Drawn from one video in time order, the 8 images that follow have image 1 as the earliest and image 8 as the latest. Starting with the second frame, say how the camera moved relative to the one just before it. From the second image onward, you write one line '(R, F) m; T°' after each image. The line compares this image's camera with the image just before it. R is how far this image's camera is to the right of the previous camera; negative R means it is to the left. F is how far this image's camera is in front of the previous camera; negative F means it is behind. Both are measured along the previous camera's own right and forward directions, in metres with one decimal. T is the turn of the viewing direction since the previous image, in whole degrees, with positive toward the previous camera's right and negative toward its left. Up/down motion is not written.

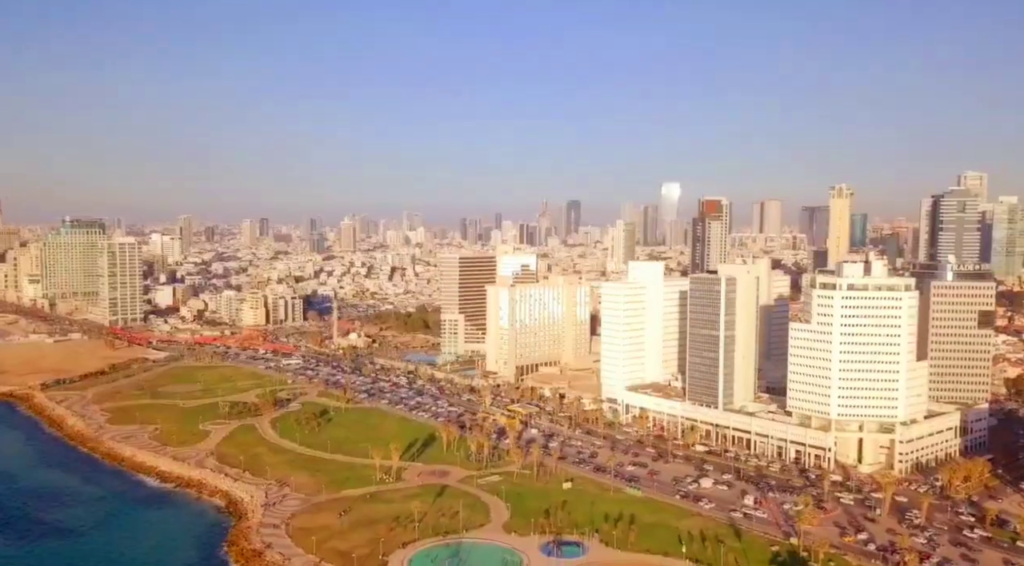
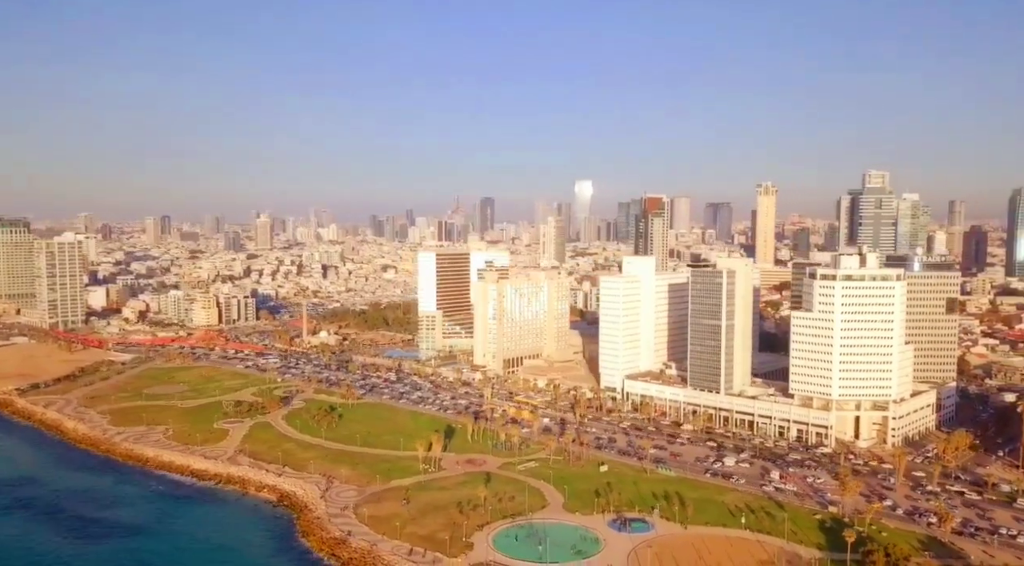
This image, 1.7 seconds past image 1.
(-7.2, -1.7) m; +6°
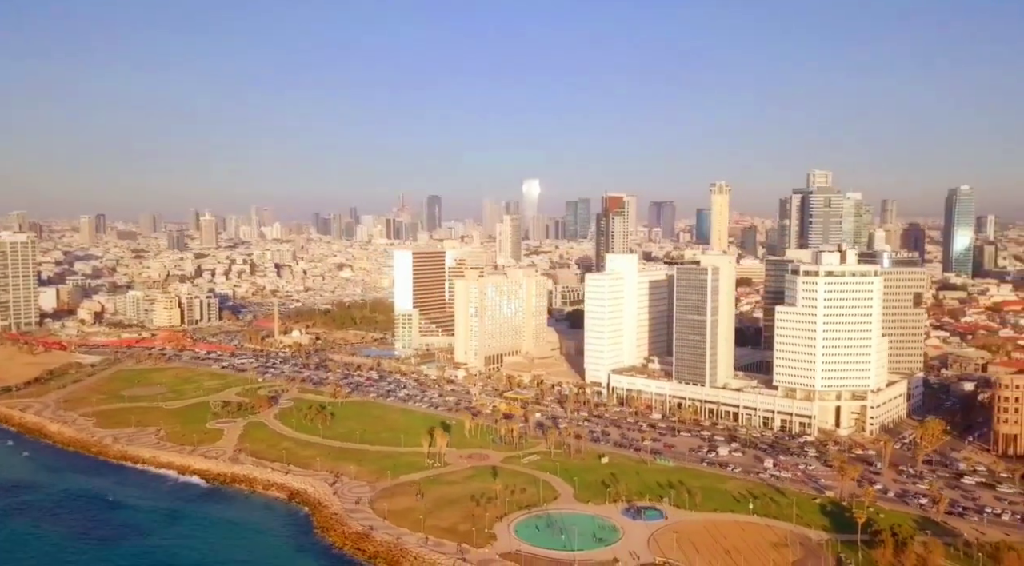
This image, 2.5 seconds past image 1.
(-3.4, -0.9) m; +4°
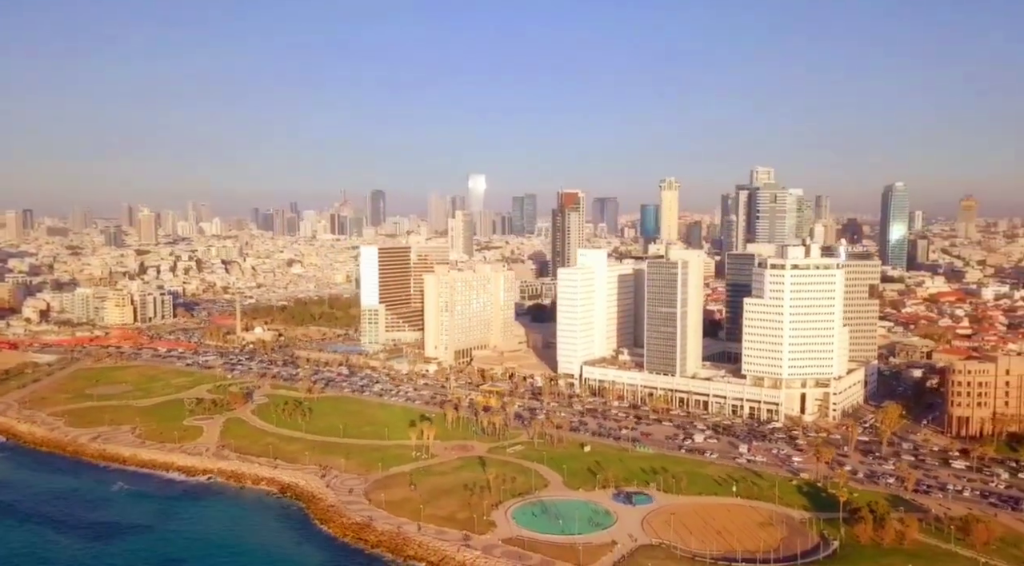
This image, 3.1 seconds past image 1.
(-2.5, -1.0) m; +4°
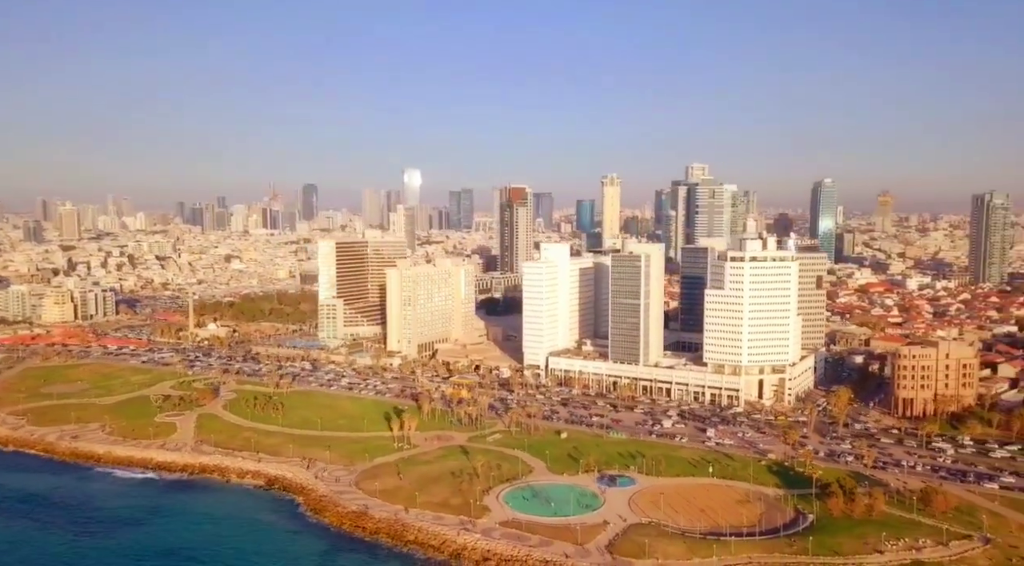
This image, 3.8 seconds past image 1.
(-2.8, -1.2) m; +5°
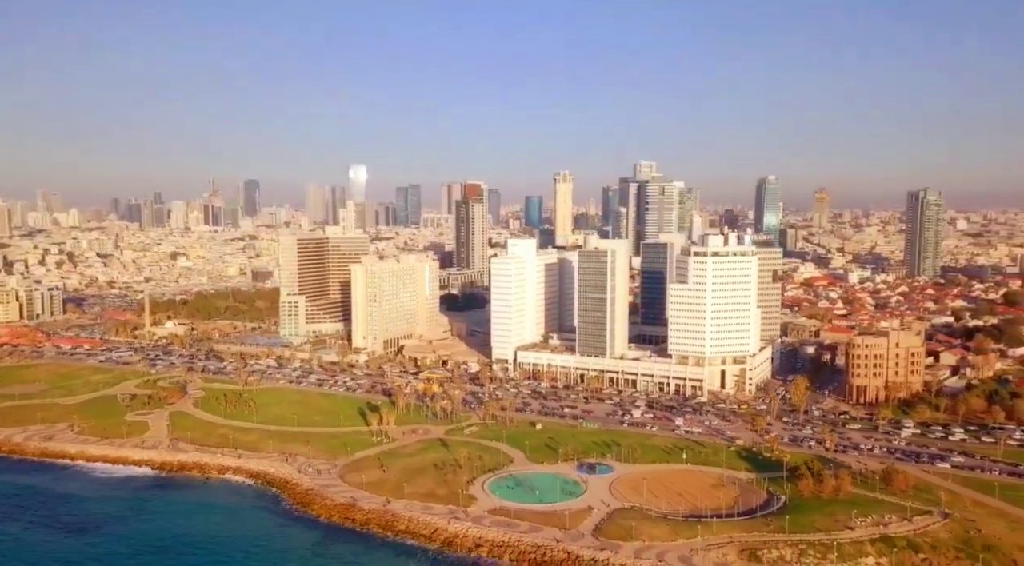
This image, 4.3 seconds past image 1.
(-1.9, -1.0) m; +4°
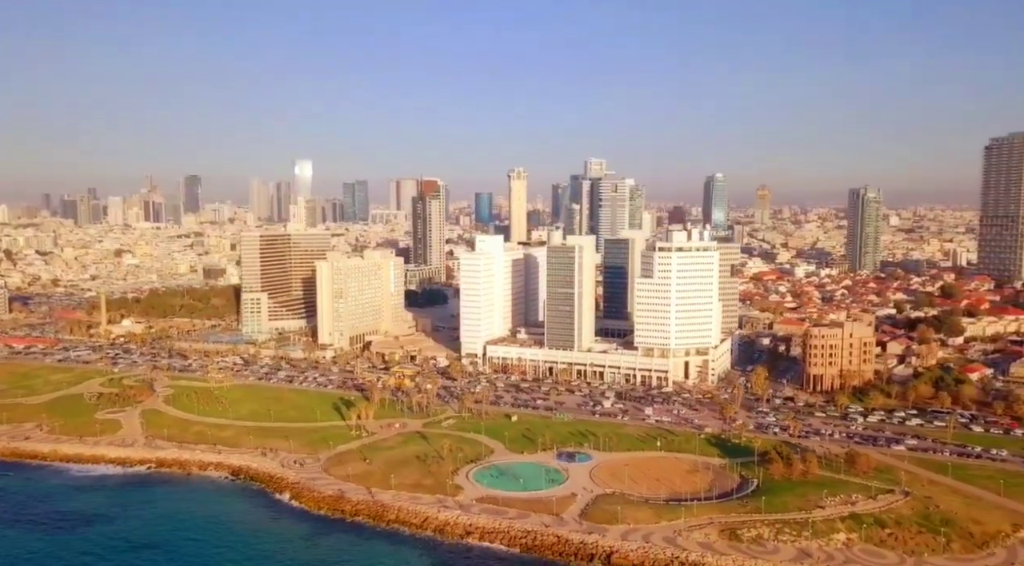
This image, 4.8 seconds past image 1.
(-1.9, -1.0) m; +4°
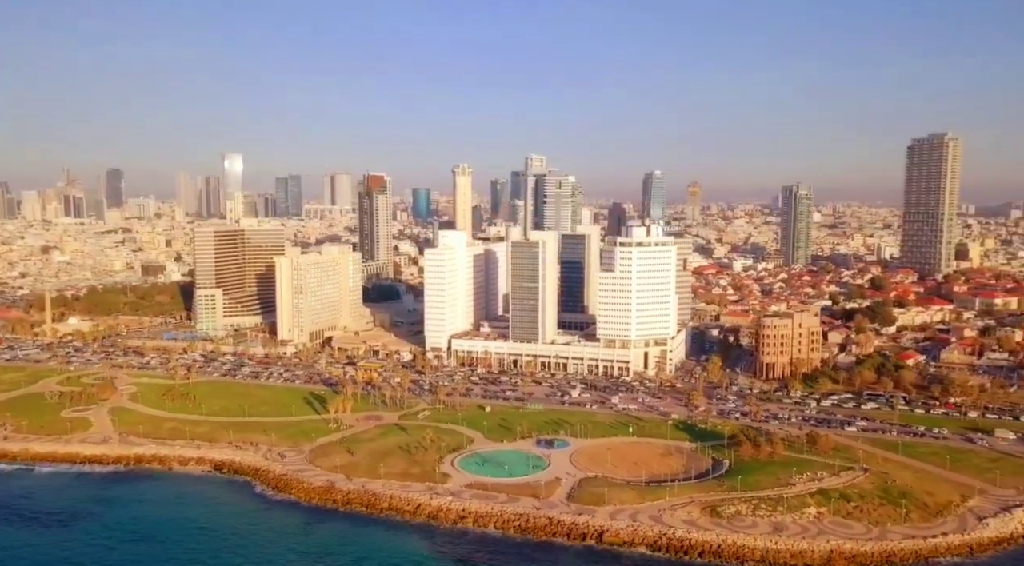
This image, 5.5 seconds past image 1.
(-2.7, -1.2) m; +5°
